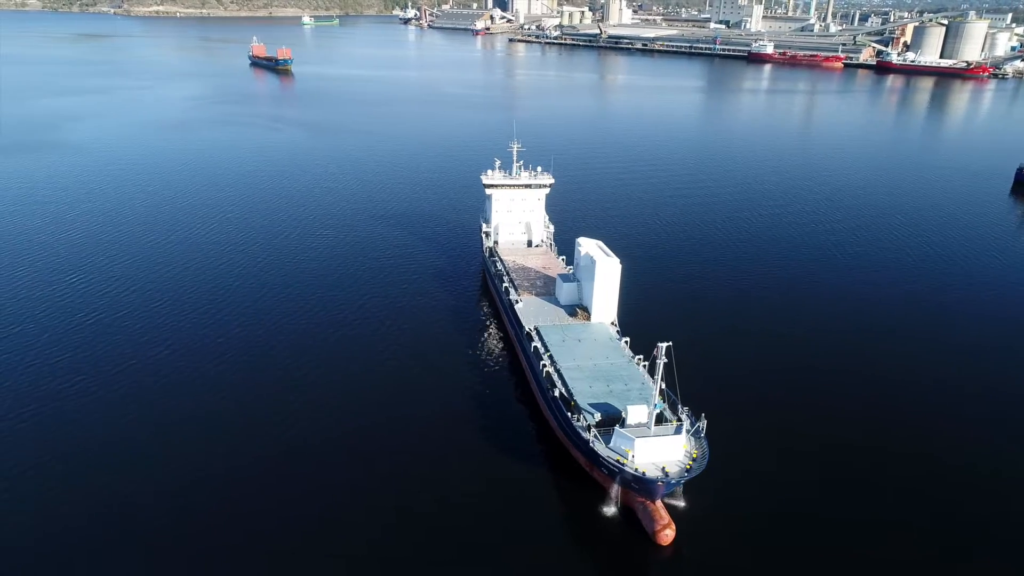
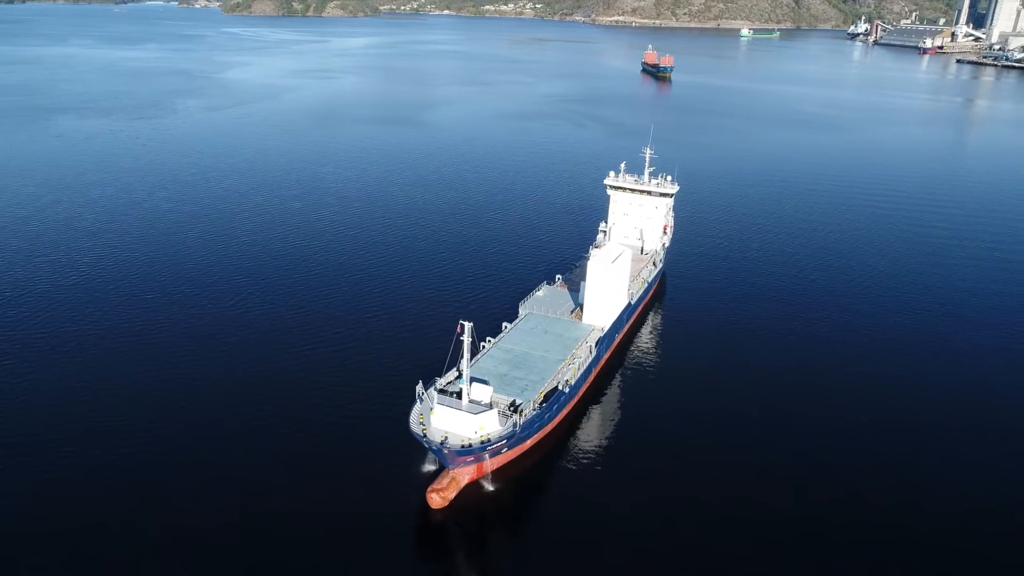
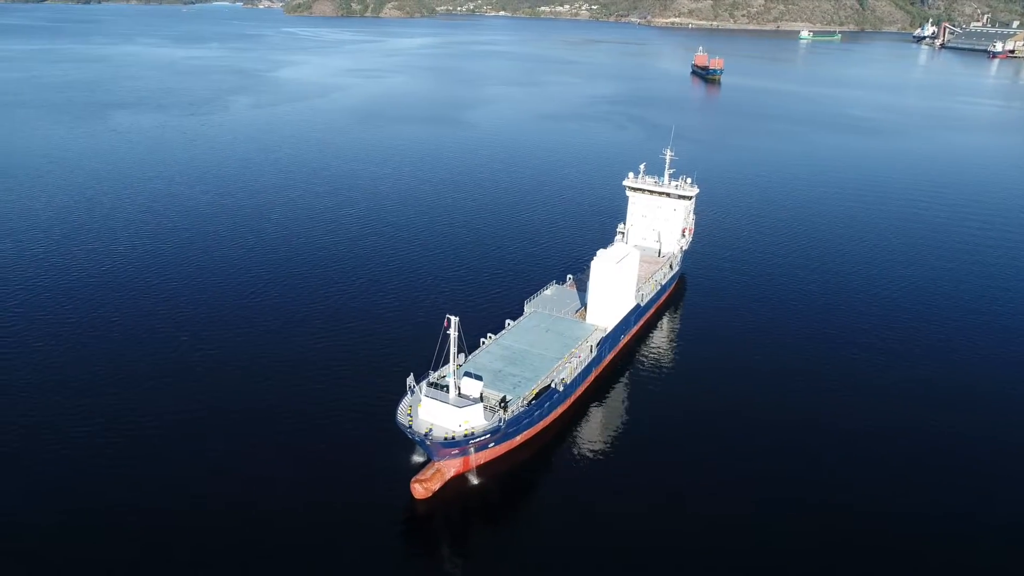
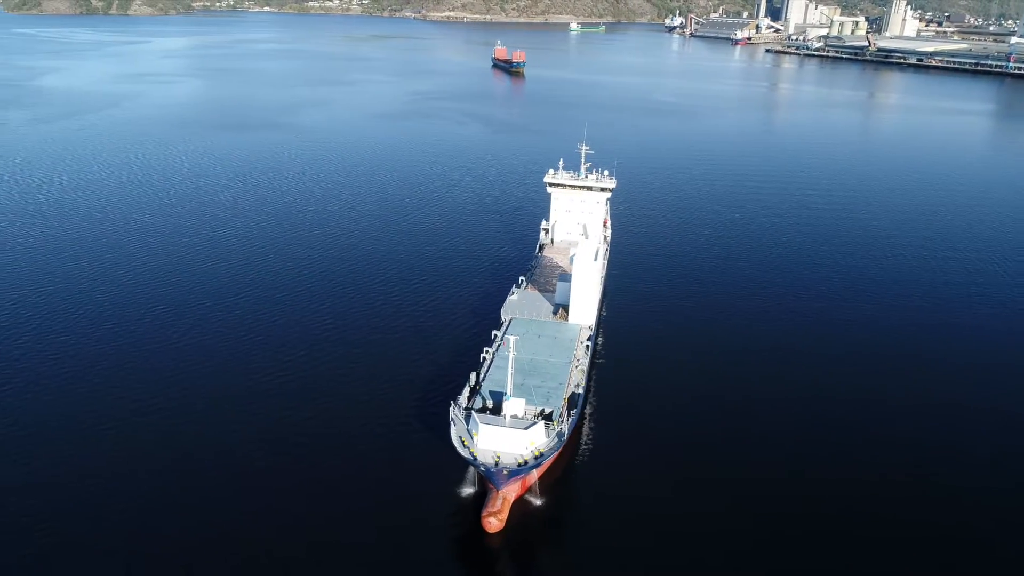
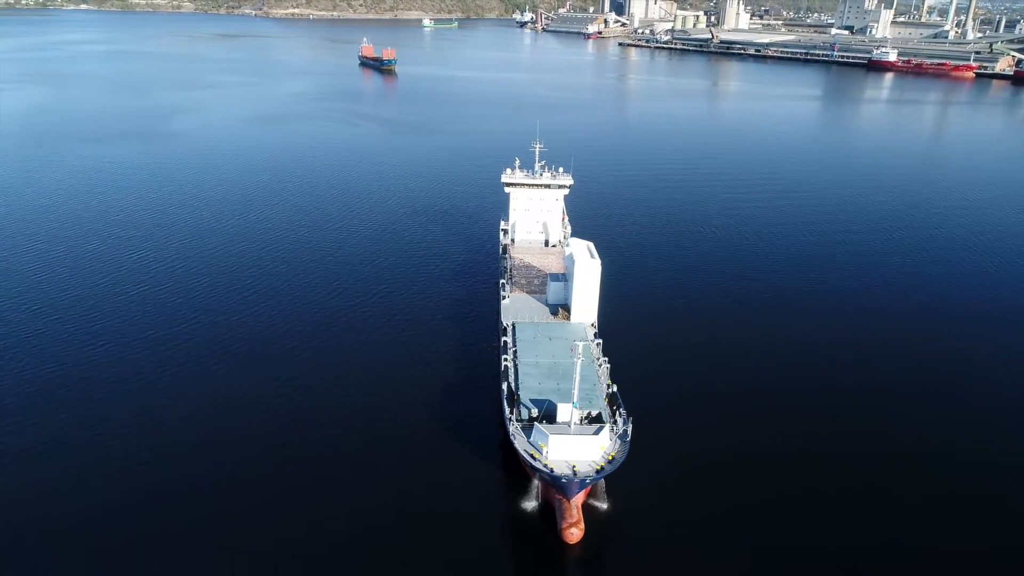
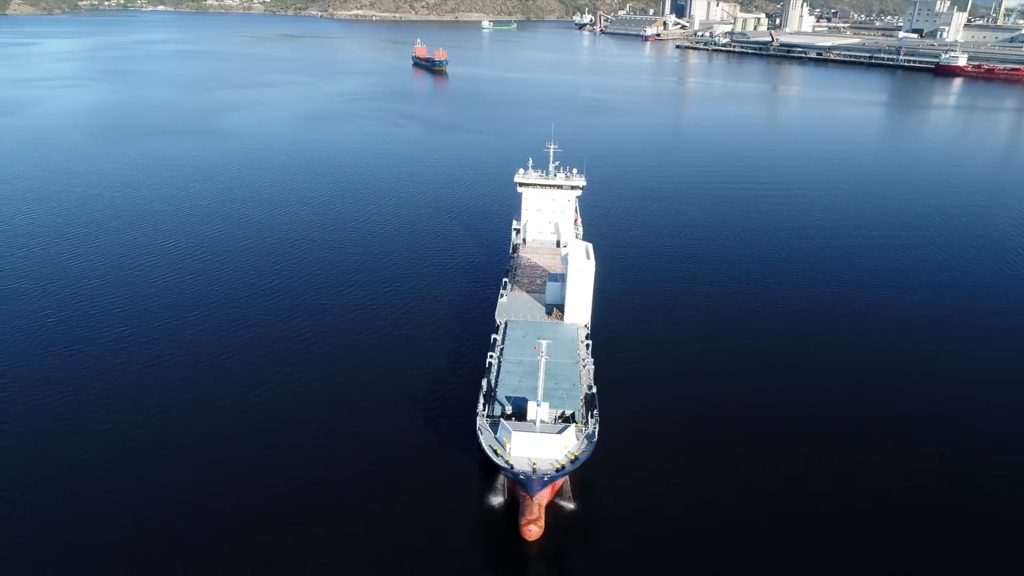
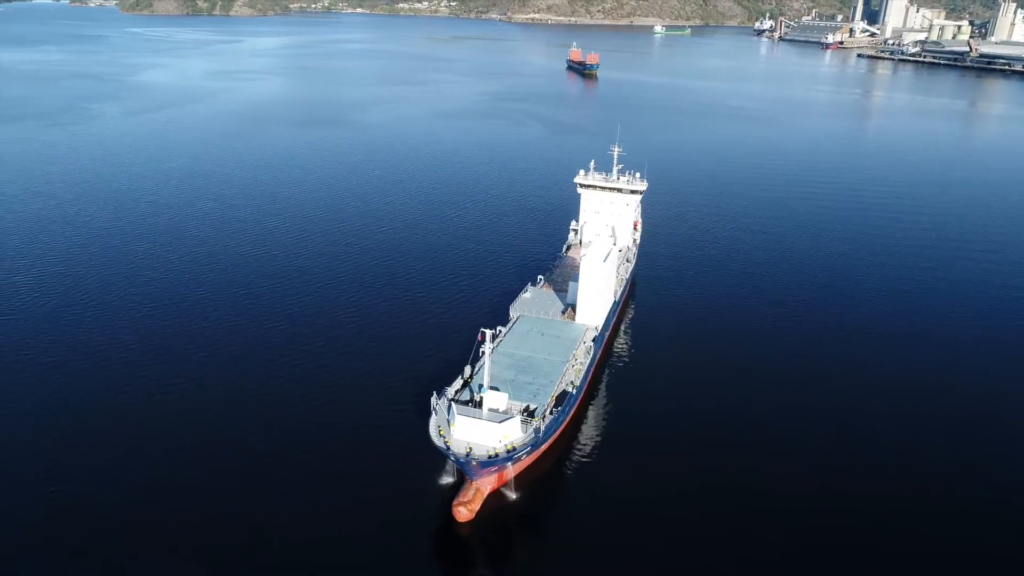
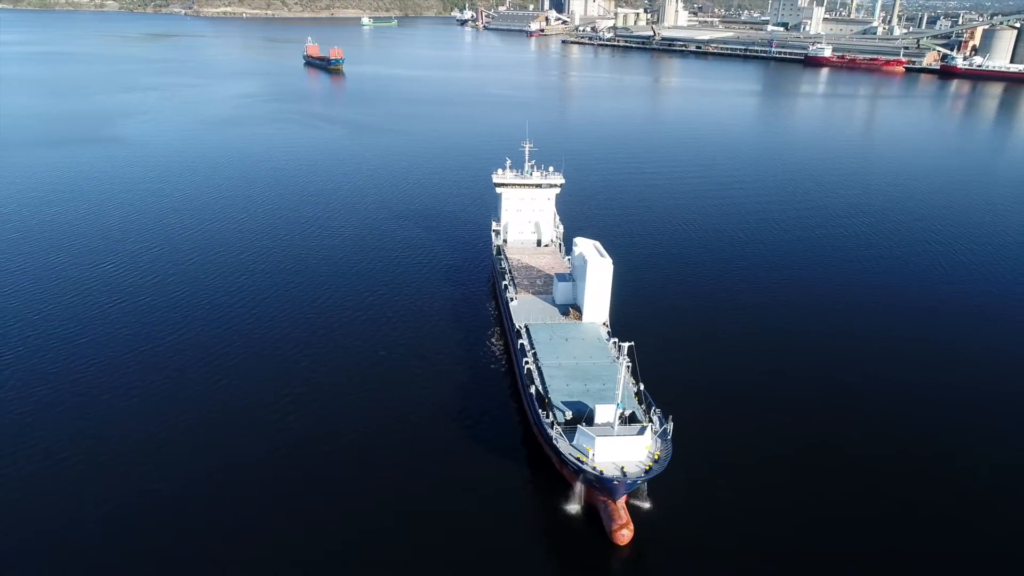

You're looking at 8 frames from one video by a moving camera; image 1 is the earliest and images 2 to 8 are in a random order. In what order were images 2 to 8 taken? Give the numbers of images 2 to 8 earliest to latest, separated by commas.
8, 5, 6, 4, 7, 2, 3
